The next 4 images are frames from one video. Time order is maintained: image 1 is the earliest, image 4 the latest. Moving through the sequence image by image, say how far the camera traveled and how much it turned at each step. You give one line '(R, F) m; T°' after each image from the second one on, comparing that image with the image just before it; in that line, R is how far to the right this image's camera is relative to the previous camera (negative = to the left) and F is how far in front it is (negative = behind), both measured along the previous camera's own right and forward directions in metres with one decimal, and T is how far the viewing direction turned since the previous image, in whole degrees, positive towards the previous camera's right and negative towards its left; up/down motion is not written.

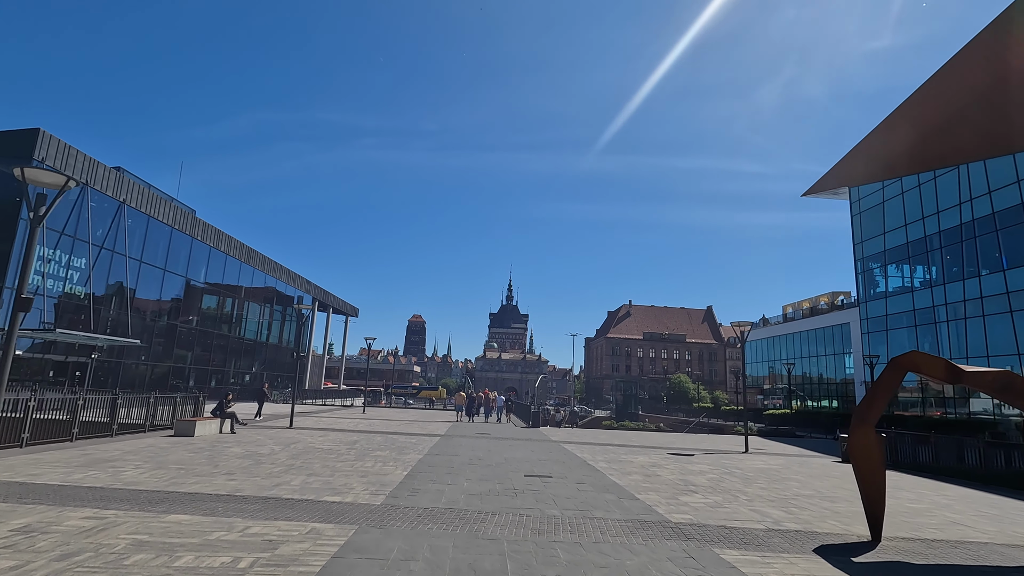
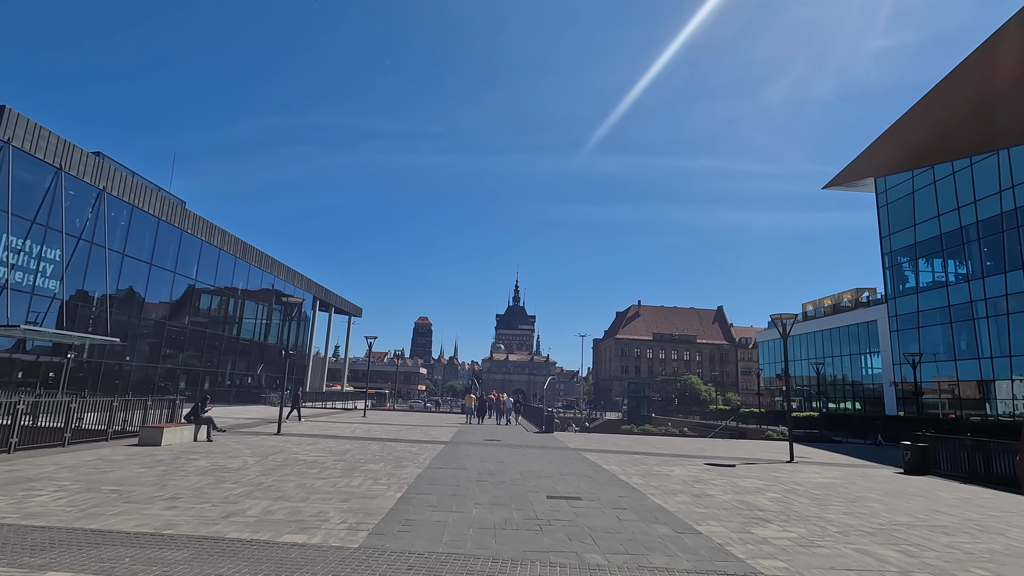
(-0.2, +2.0) m; -1°
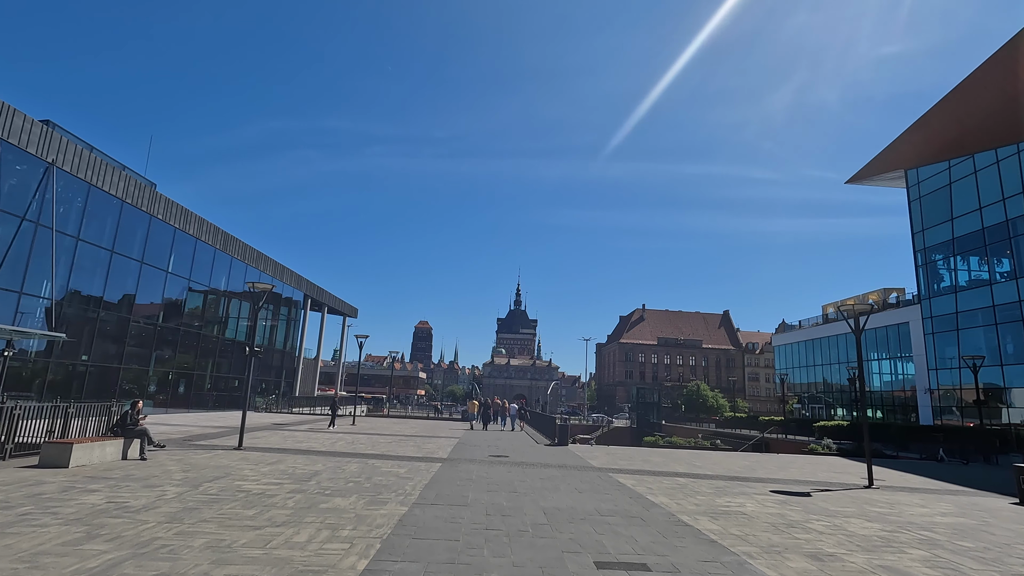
(-0.3, +2.9) m; 0°
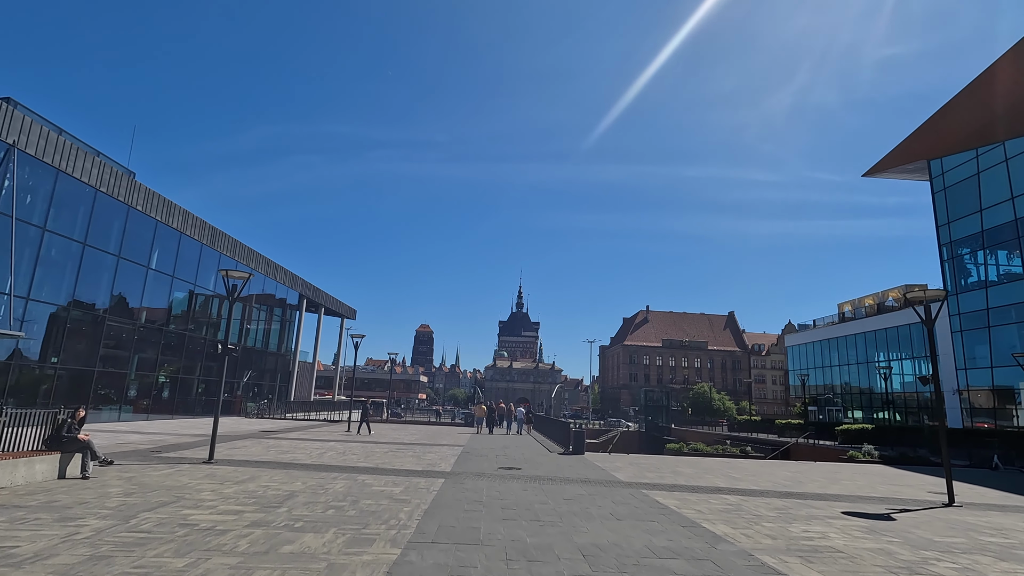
(-0.3, +1.9) m; 0°
